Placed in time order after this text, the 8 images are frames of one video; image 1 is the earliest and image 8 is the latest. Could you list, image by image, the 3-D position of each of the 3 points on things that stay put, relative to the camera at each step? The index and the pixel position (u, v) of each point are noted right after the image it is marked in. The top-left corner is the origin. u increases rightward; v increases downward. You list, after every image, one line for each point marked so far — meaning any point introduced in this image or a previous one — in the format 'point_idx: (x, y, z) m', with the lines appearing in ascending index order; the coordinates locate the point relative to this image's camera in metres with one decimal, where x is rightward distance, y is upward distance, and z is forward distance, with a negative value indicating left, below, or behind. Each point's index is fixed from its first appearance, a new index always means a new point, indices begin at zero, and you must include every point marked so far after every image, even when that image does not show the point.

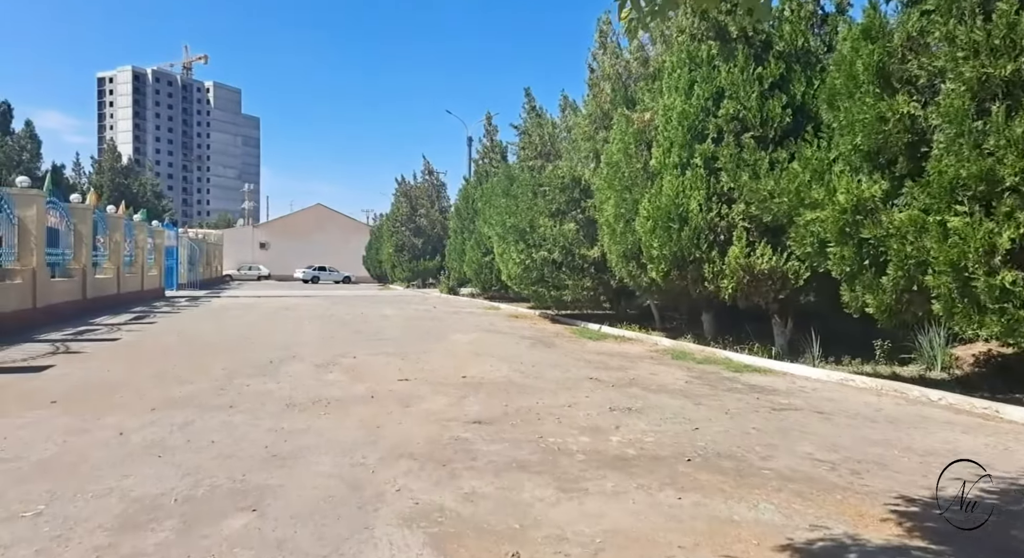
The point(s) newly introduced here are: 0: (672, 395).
0: (+1.9, -1.4, +7.8) m
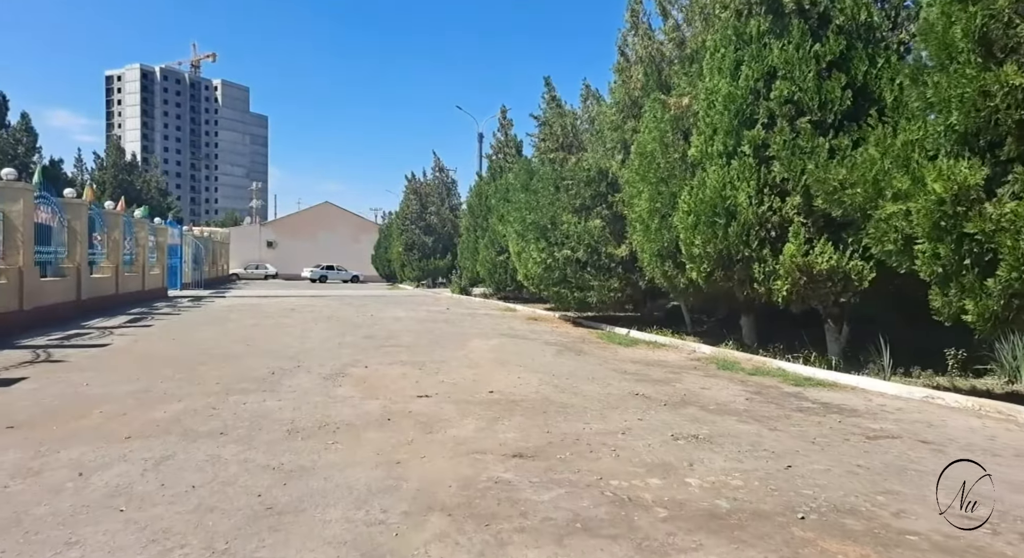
0: (+2.3, -1.4, +6.6) m
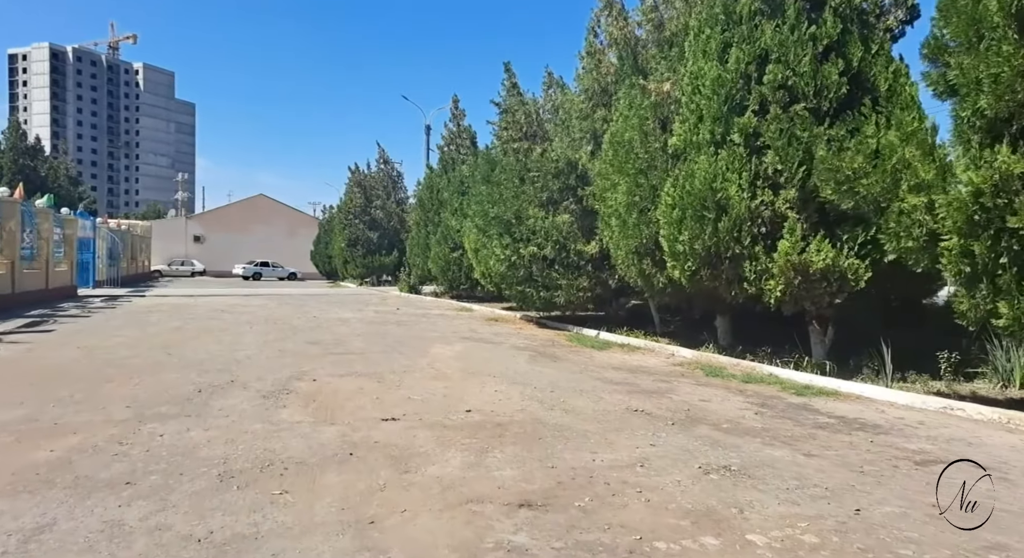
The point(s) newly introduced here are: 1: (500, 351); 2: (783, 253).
0: (+2.2, -1.4, +5.8) m
1: (-0.2, -1.4, +11.7) m
2: (+3.8, +0.4, +9.0) m
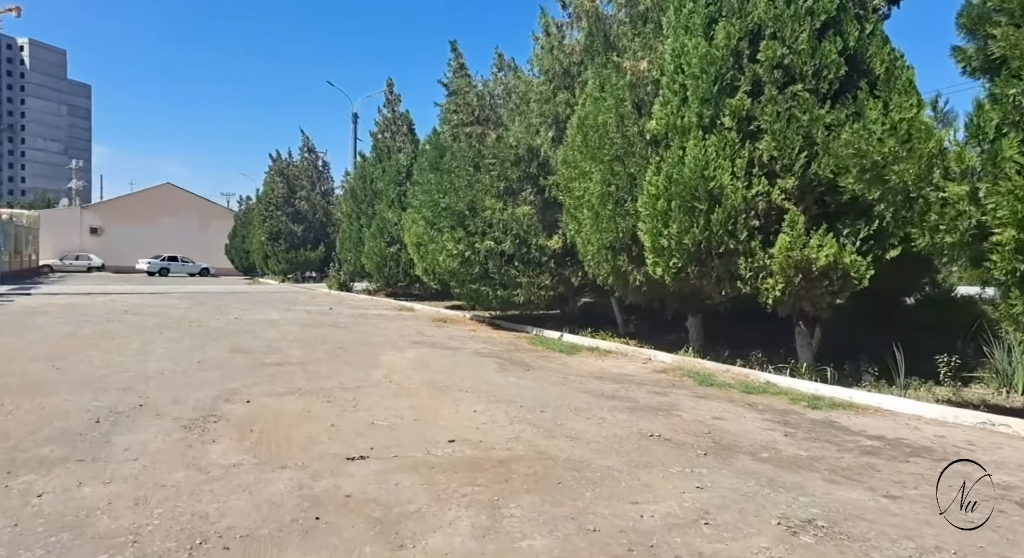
0: (+2.3, -1.4, +4.8) m
1: (-0.8, -1.3, +10.4) m
2: (+3.5, +0.4, +8.2) m
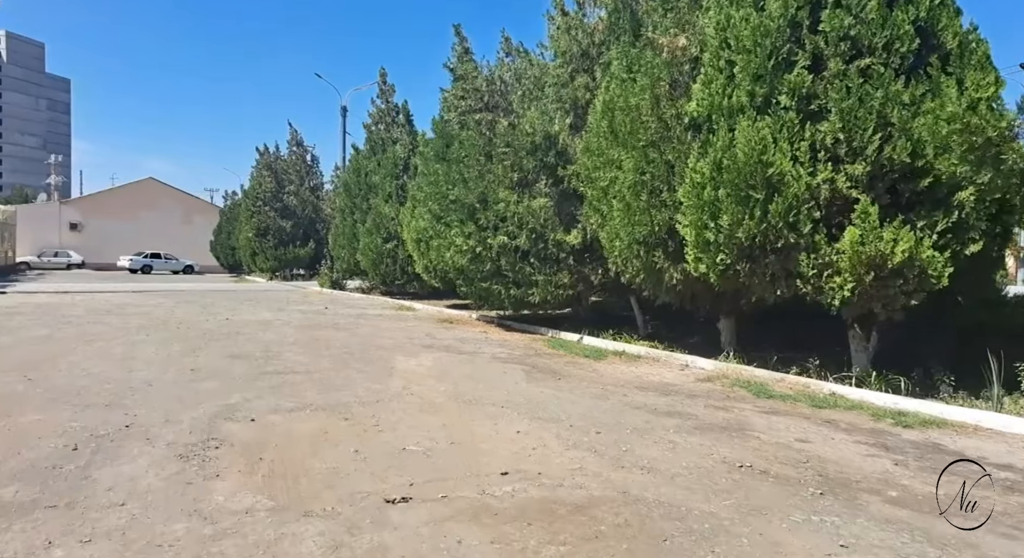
0: (+2.8, -1.4, +3.9) m
1: (-0.4, -1.3, +9.4) m
2: (+3.9, +0.4, +7.3) m
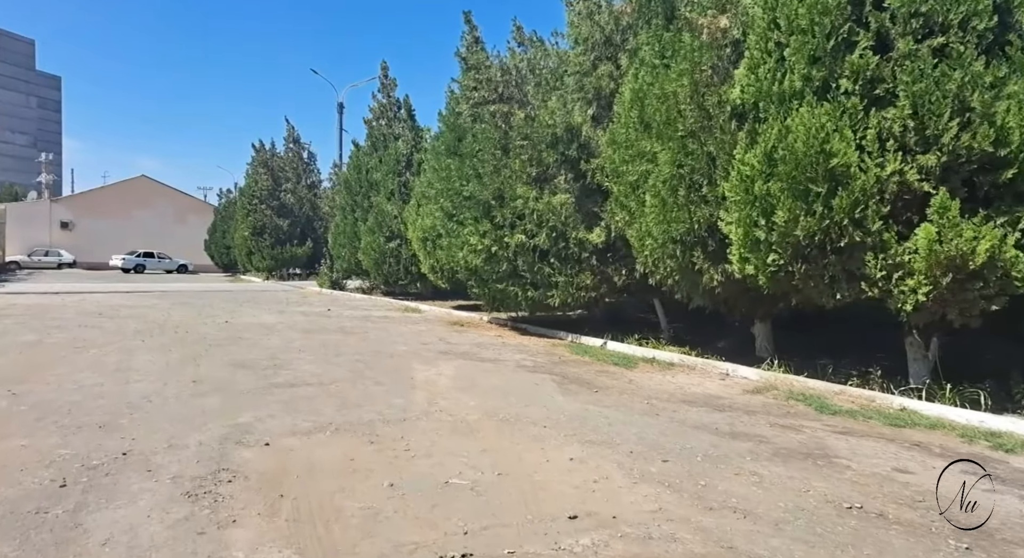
0: (+3.2, -1.5, +3.2) m
1: (0.0, -1.3, +8.7) m
2: (+4.3, +0.4, +6.6) m
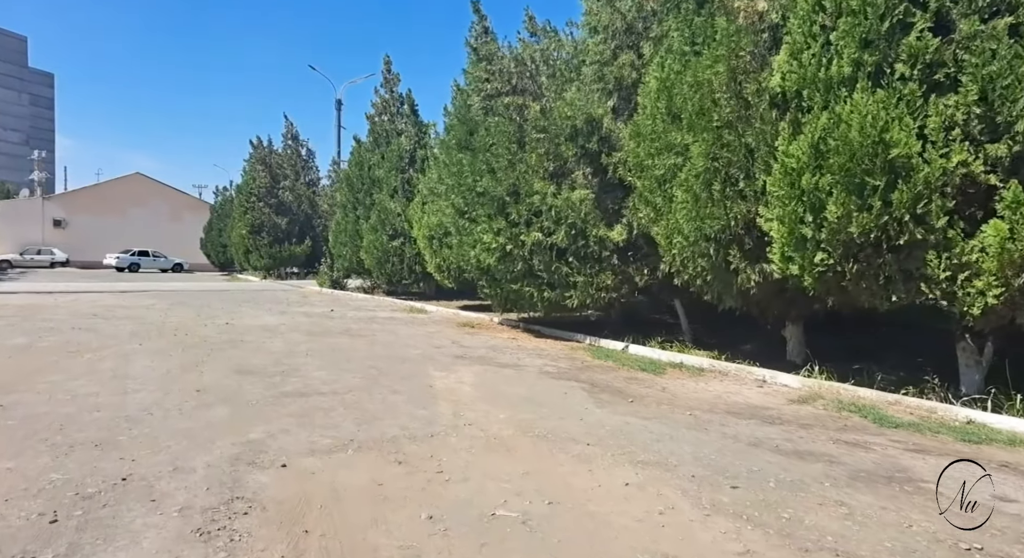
0: (+3.6, -1.5, +2.7) m
1: (+0.3, -1.4, +8.1) m
2: (+4.7, +0.3, +6.1) m
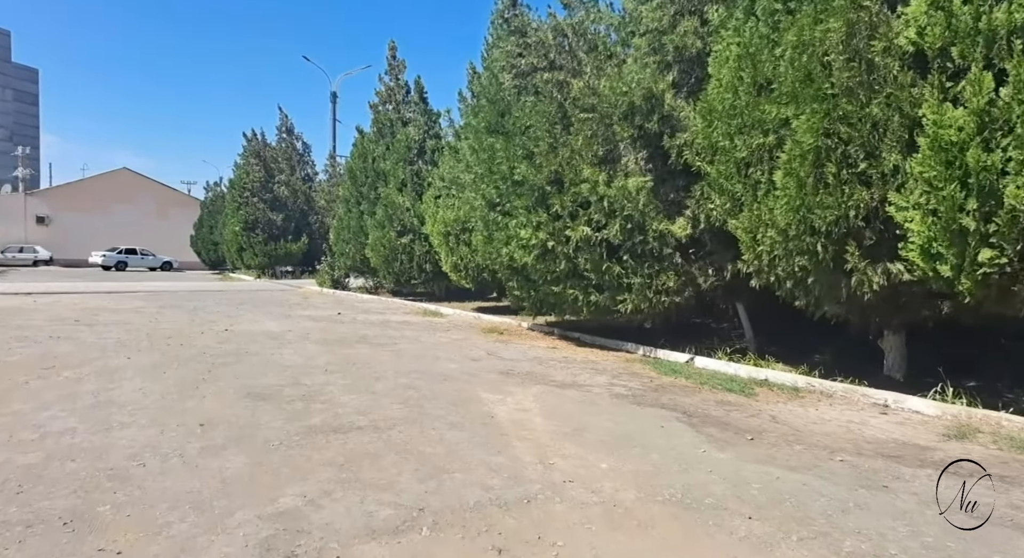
0: (+4.5, -1.6, +1.2) m
1: (+1.1, -1.4, +6.6) m
2: (+5.5, +0.3, +4.6) m
